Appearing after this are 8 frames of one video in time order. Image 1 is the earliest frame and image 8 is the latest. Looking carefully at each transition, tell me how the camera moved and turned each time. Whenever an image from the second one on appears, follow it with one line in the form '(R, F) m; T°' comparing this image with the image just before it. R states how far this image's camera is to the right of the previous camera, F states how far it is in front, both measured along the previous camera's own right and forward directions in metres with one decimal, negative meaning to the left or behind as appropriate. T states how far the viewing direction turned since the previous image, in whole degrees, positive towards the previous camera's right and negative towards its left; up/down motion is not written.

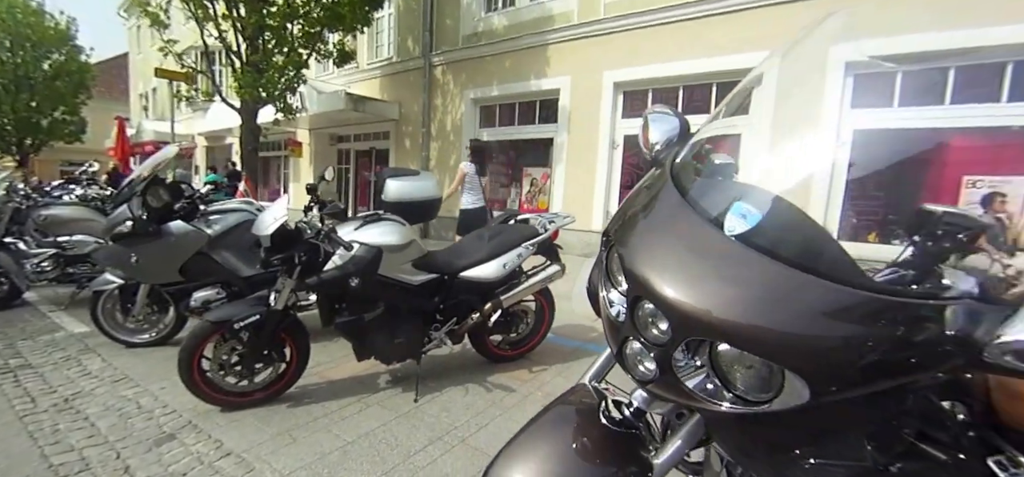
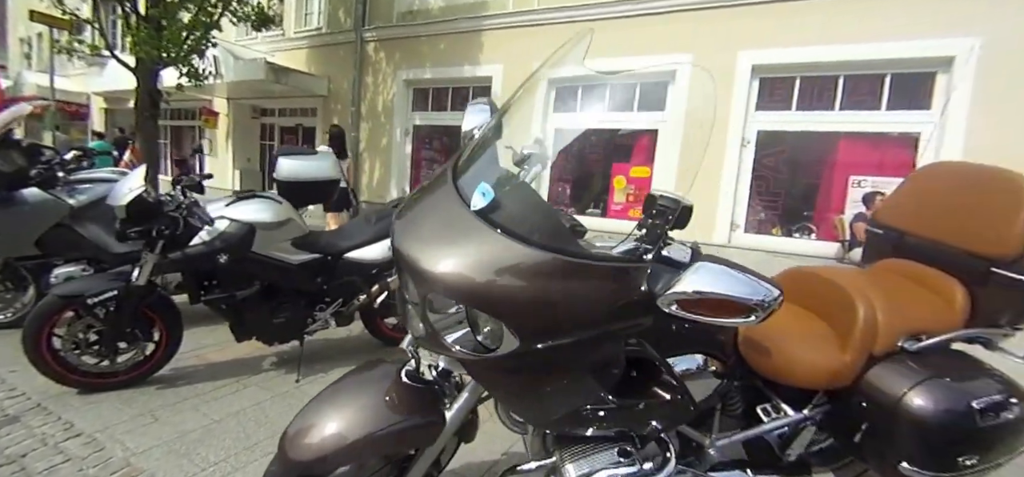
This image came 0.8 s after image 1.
(+0.3, -0.1) m; +7°
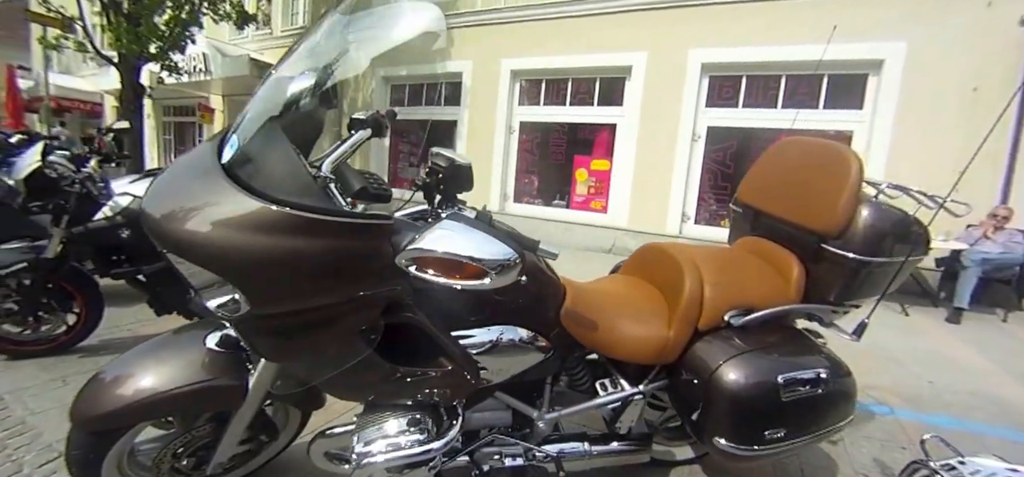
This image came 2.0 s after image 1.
(+0.6, -0.1) m; -1°
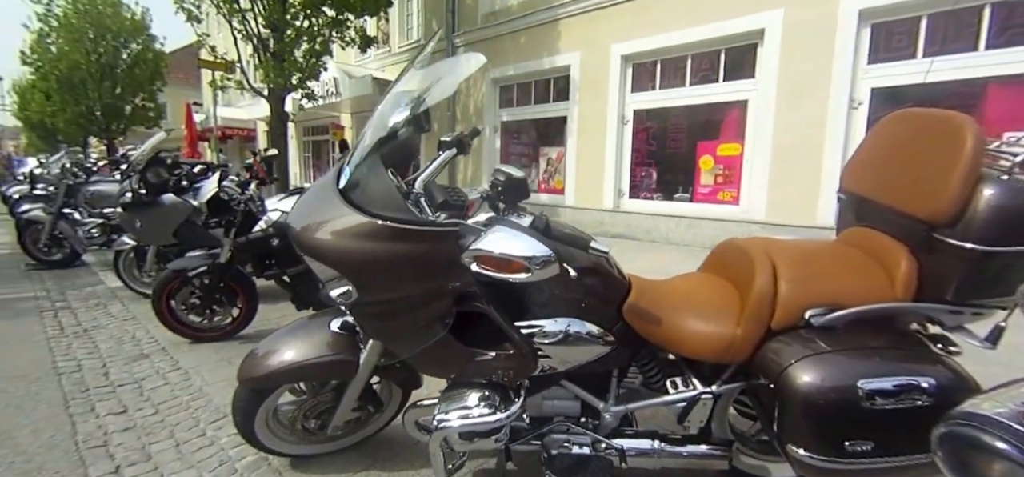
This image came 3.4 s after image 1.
(+0.2, -0.2) m; -12°
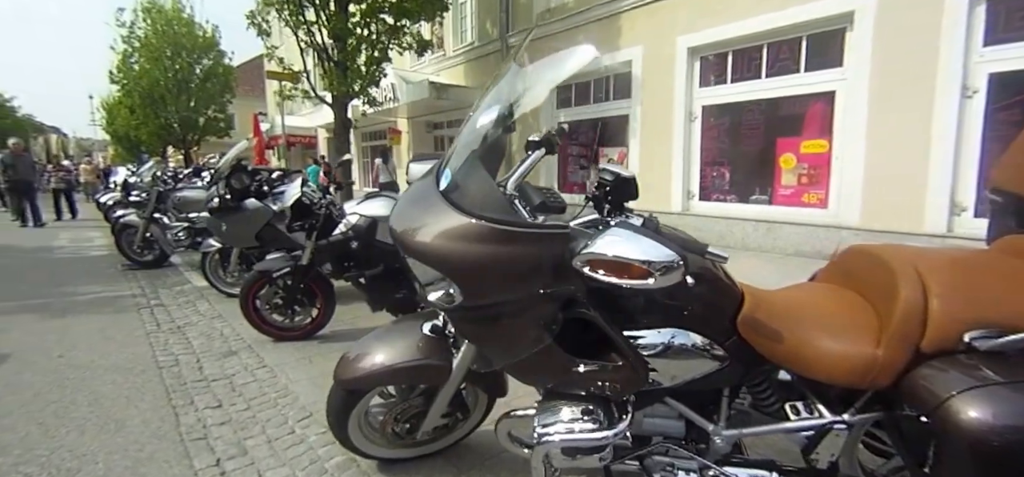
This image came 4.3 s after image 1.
(-0.2, +0.1) m; -5°
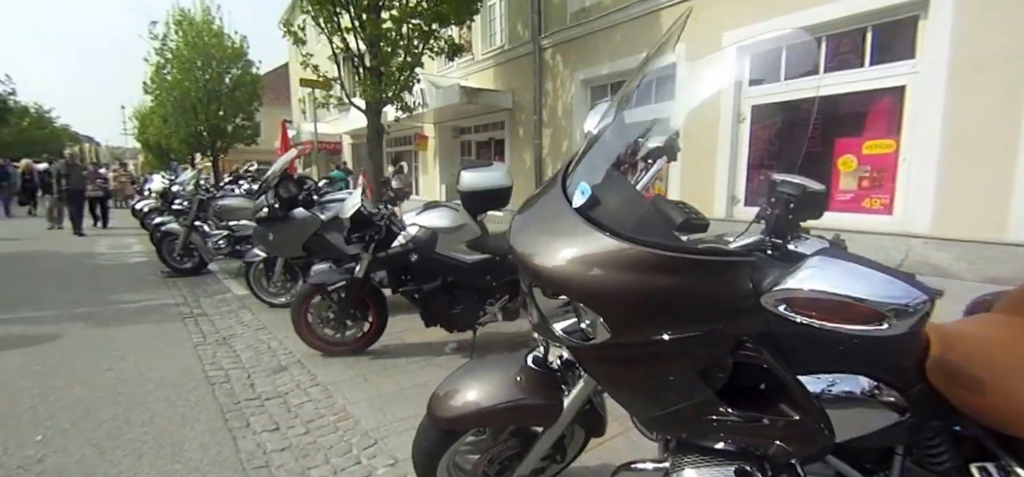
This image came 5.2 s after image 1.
(-0.3, +0.2) m; -2°
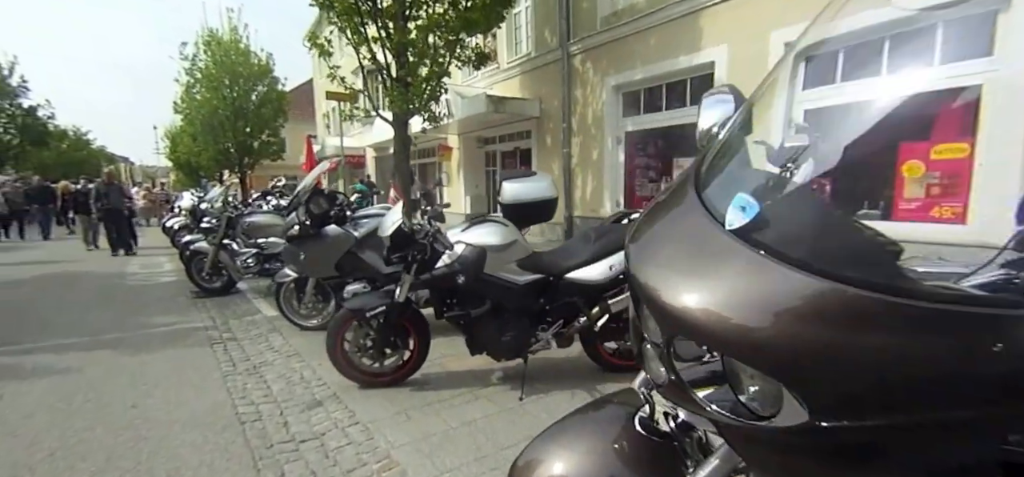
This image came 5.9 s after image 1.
(-0.2, +0.3) m; -2°
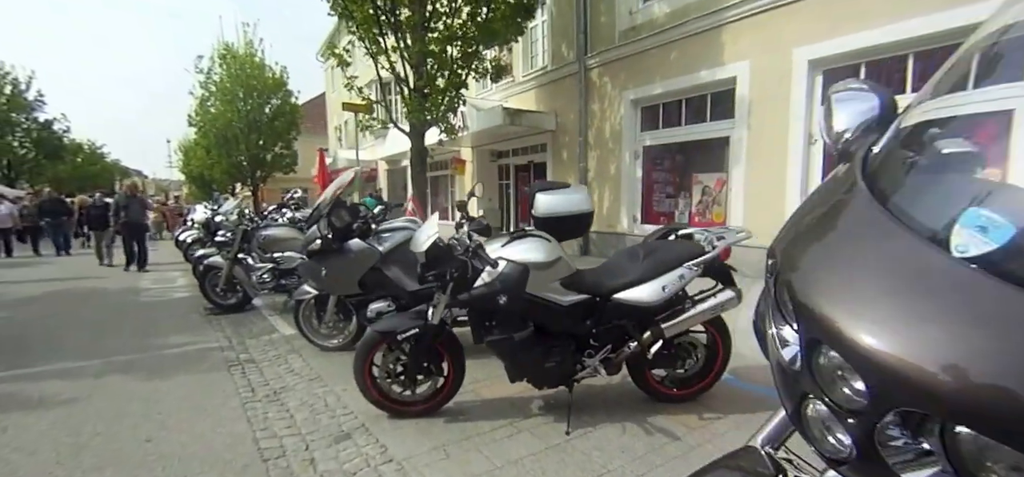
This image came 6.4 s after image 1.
(-0.2, +0.3) m; -1°
